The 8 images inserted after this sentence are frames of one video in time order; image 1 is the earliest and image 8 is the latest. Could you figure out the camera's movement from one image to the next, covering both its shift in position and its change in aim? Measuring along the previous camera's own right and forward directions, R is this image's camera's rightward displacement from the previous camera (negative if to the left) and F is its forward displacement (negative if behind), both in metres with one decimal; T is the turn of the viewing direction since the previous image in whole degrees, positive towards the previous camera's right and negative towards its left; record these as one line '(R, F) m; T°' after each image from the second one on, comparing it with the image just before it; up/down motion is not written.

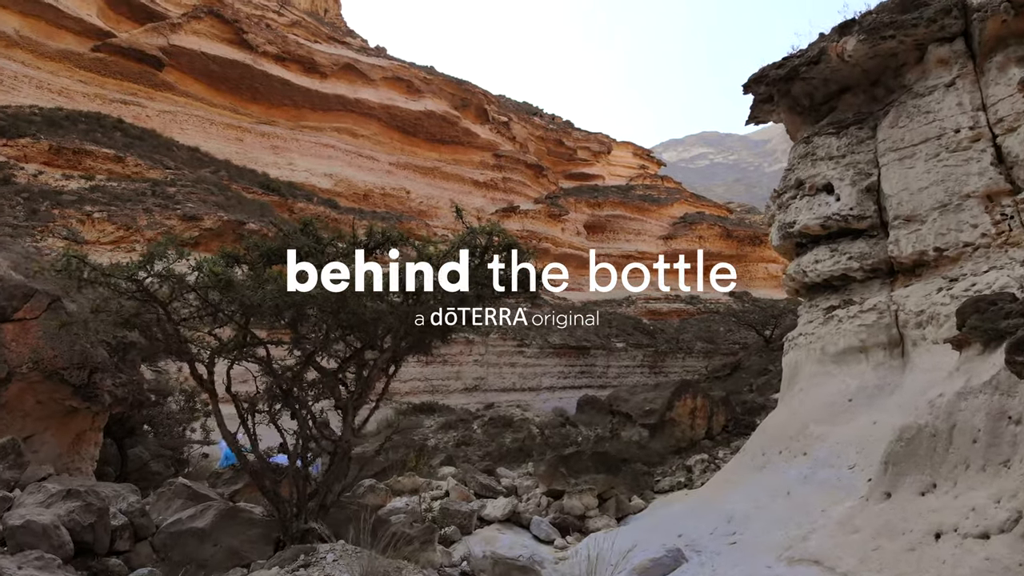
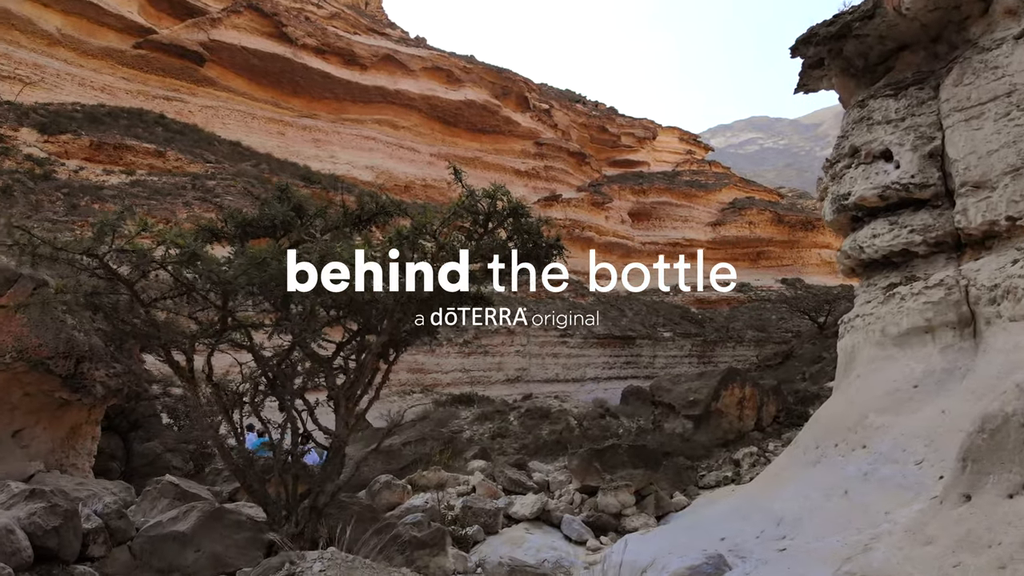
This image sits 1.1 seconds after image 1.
(+0.2, +0.6) m; -3°
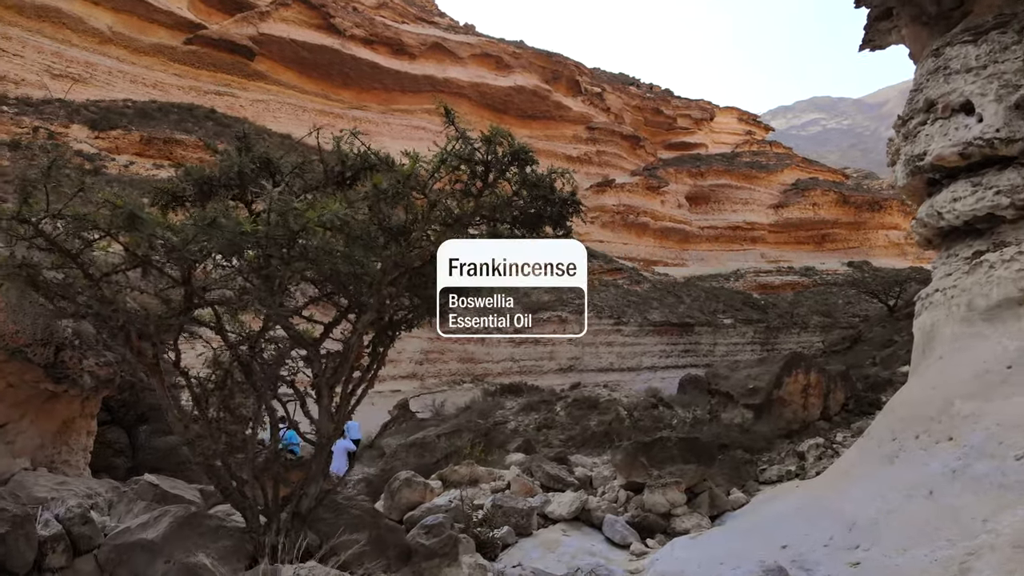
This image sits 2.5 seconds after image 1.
(+0.2, +0.7) m; -4°
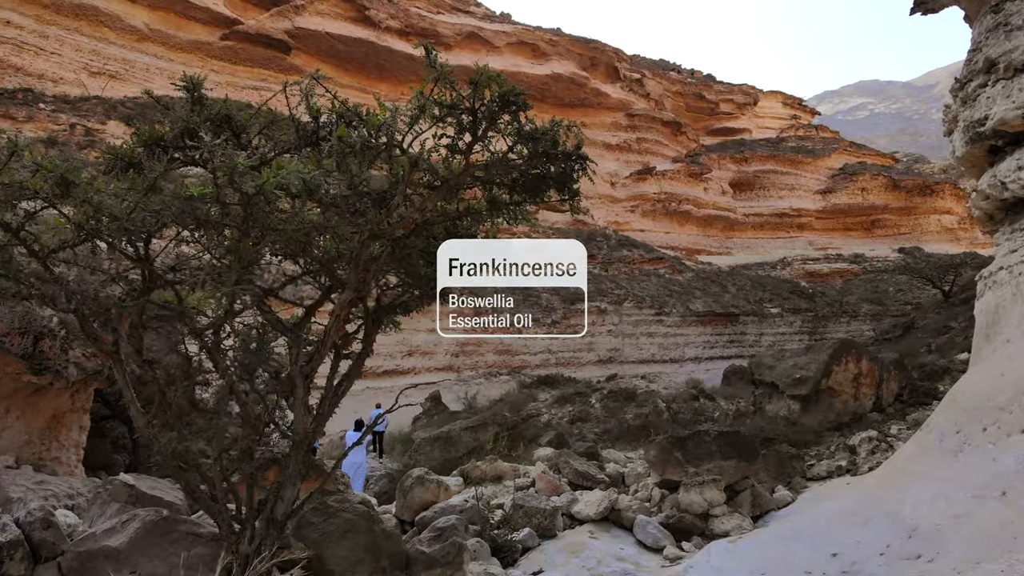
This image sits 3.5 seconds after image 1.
(+0.2, +0.5) m; -3°
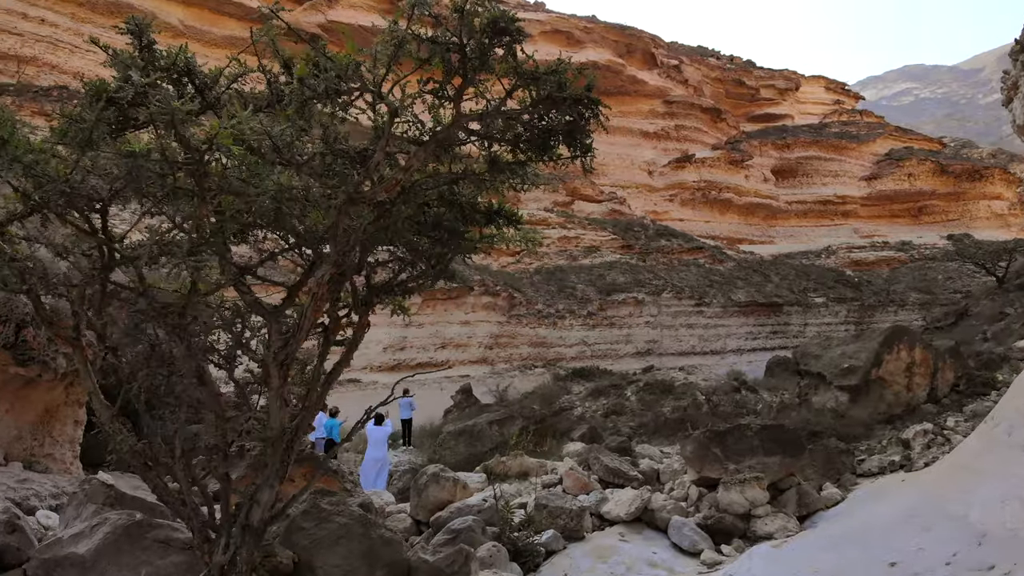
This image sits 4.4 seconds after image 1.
(+0.1, +0.4) m; -3°
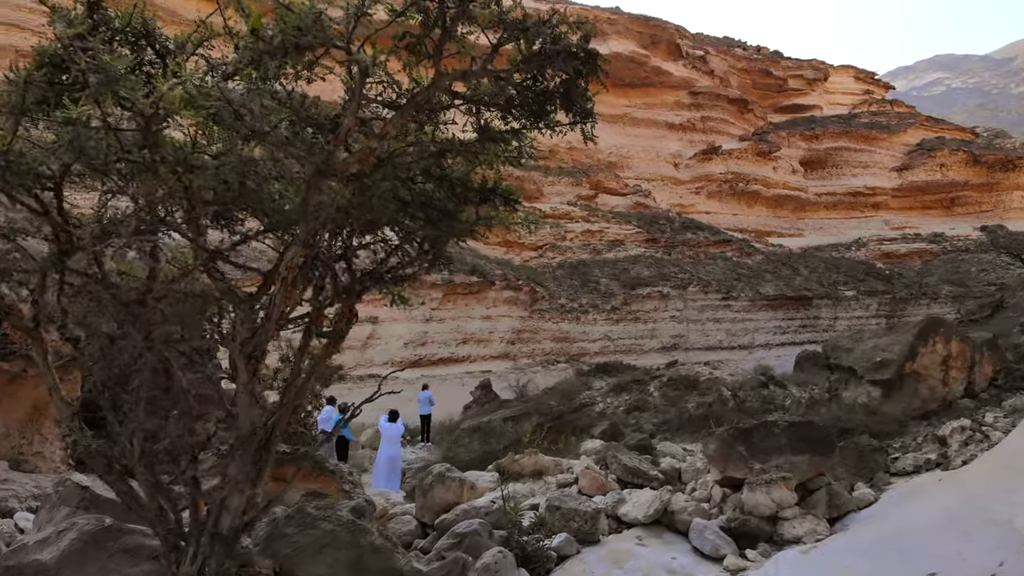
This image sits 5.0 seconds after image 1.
(+0.1, +0.3) m; -2°
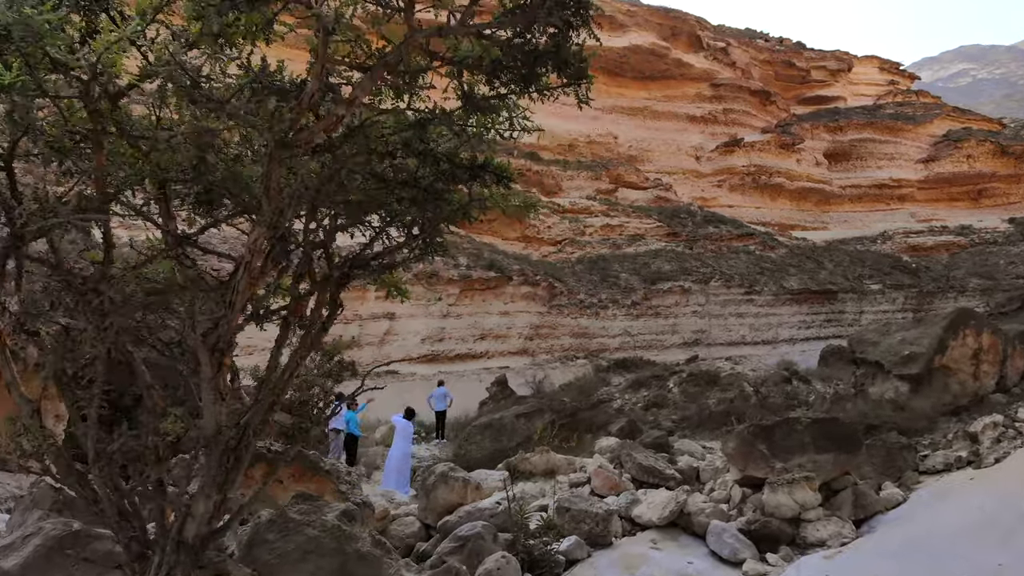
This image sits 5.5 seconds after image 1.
(+0.1, +0.2) m; -1°
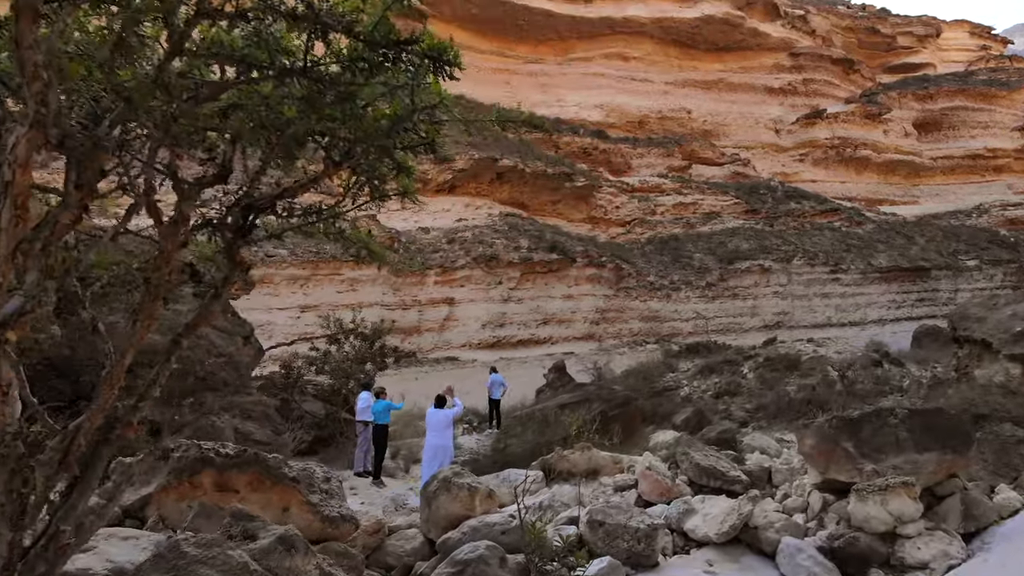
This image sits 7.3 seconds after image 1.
(+0.3, +0.8) m; -5°
